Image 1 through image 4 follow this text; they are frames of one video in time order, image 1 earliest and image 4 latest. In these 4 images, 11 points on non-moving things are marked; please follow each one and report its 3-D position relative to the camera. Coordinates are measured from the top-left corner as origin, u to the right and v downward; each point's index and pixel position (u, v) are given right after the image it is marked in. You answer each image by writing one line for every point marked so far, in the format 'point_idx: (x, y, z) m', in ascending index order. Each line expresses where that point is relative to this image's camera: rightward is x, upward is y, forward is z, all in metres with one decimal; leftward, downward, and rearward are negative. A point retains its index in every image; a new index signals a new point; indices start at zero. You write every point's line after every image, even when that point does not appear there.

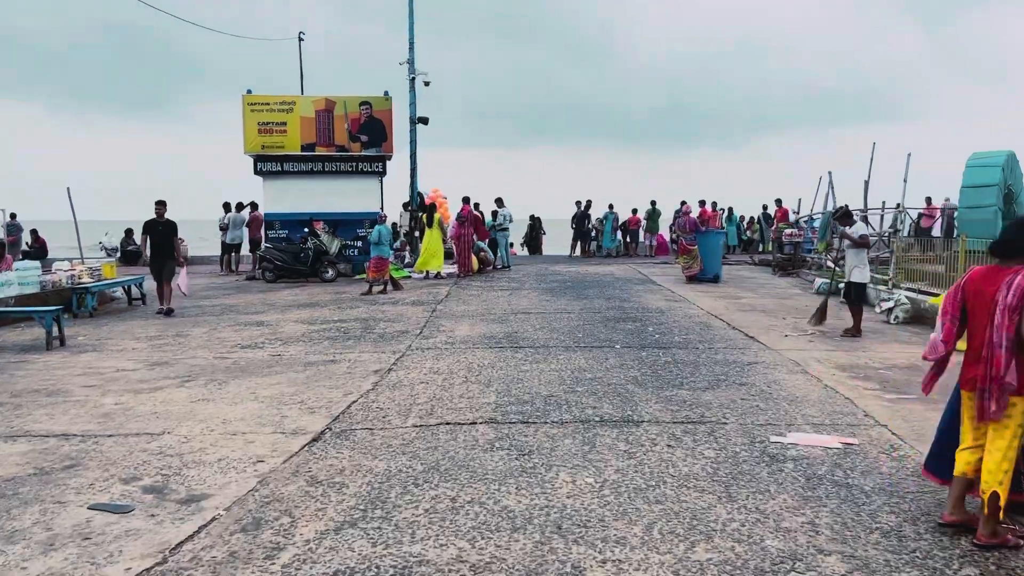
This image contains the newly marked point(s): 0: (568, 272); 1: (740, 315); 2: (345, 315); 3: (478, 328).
0: (+0.9, +0.3, +14.0) m
1: (+2.4, -0.3, +8.9) m
2: (-1.8, -0.3, +9.3) m
3: (-0.3, -0.4, +8.0) m
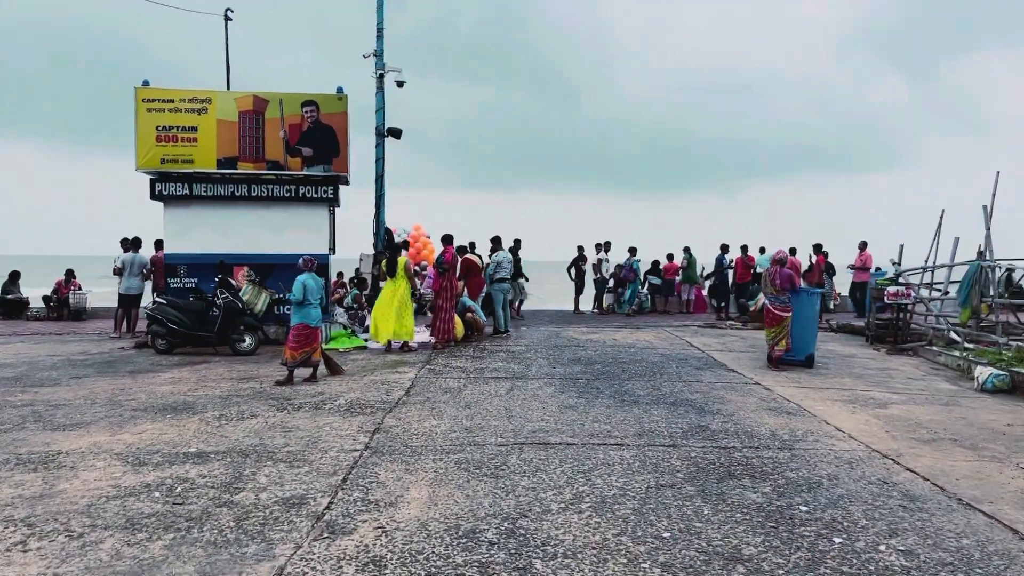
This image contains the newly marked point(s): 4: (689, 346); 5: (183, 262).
0: (+0.9, -0.6, +9.9) m
1: (+2.4, -1.0, +4.9) m
2: (-1.8, -0.9, +5.2) m
3: (-0.3, -1.0, +4.0) m
4: (+2.0, -0.7, +9.8) m
5: (-3.9, +0.3, +10.0) m
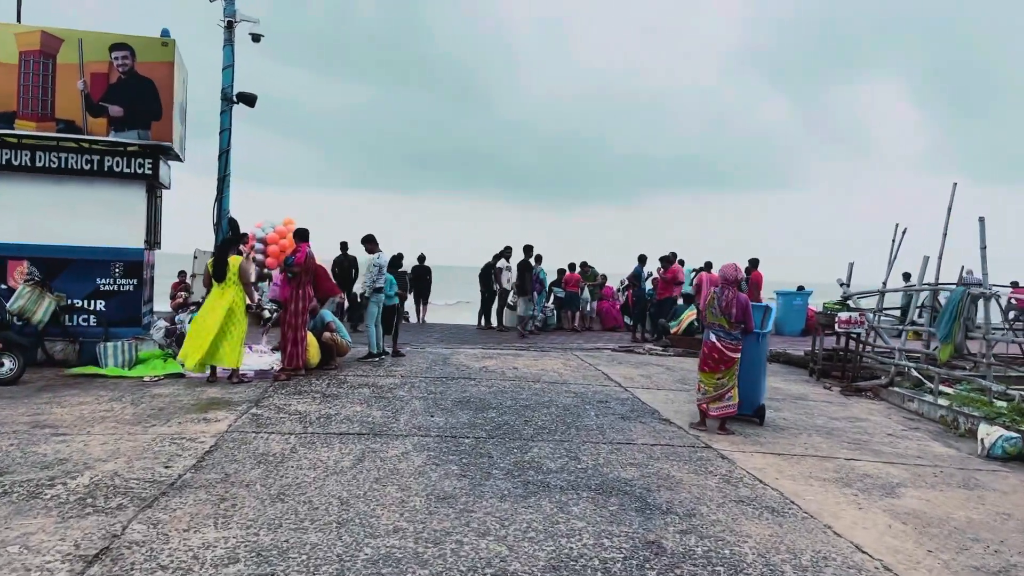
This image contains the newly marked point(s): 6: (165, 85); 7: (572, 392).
0: (-0.3, -0.8, +7.8) m
1: (+1.8, -1.1, +3.0) m
2: (-2.4, -1.0, +2.8) m
3: (-0.8, -1.1, +1.7) m
4: (+0.9, -0.9, +7.8) m
5: (-5.0, +0.3, +7.3) m
6: (-3.2, +1.9, +7.8) m
7: (+0.5, -0.9, +7.1) m
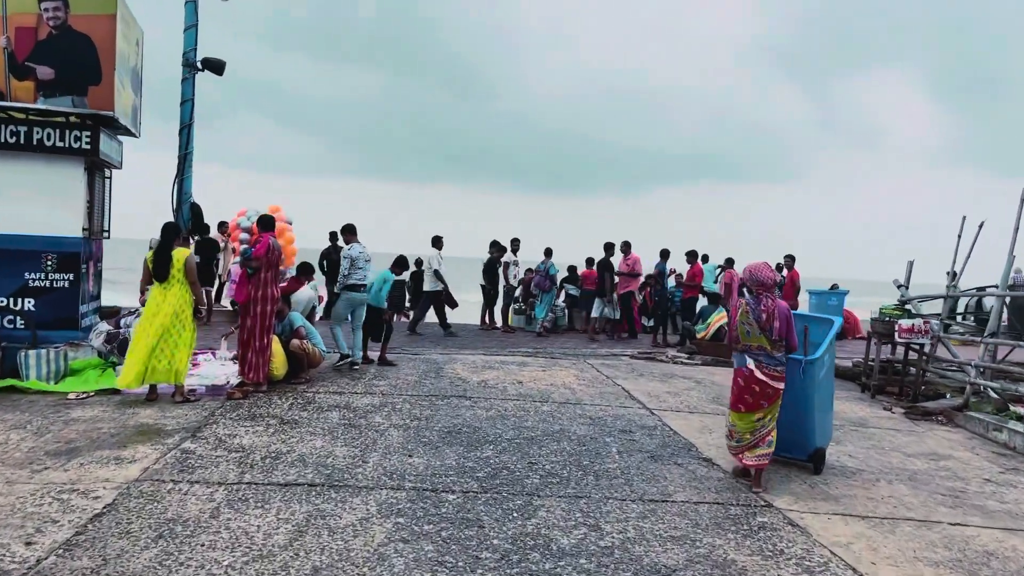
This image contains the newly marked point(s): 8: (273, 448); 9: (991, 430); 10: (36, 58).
0: (-0.2, -0.8, +6.6) m
1: (+1.8, -1.2, +1.7) m
2: (-2.5, -1.0, +1.6) m
3: (-0.8, -1.1, +0.5) m
4: (+0.9, -0.9, +6.6) m
5: (-5.0, +0.3, +6.1) m
6: (-3.1, +1.9, +6.5) m
7: (+0.5, -0.9, +5.8) m
8: (-1.3, -0.9, +4.6) m
9: (+3.5, -1.0, +6.2) m
10: (-3.6, +1.7, +6.4) m
